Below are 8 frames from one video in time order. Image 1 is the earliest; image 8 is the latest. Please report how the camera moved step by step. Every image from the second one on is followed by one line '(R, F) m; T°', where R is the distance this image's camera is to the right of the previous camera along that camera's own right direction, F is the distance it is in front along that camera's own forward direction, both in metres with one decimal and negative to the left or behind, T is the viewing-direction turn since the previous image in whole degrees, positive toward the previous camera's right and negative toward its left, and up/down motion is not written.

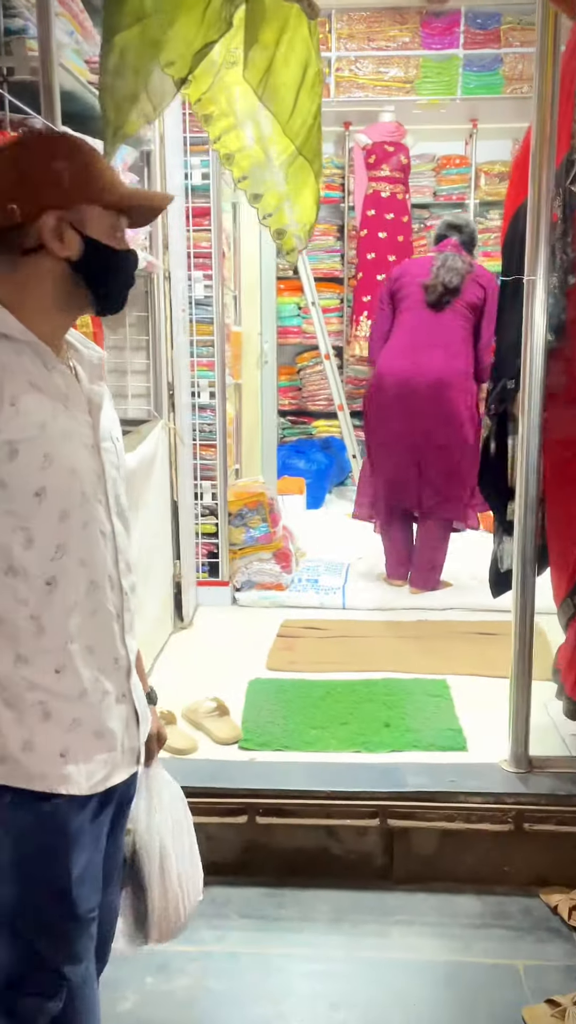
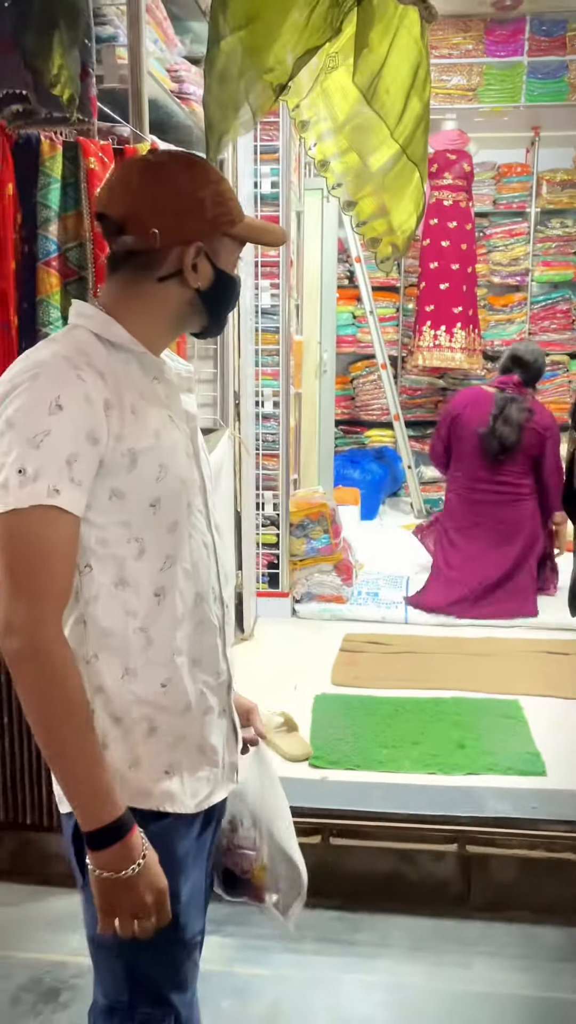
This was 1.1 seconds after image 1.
(-0.1, 0.0) m; -3°
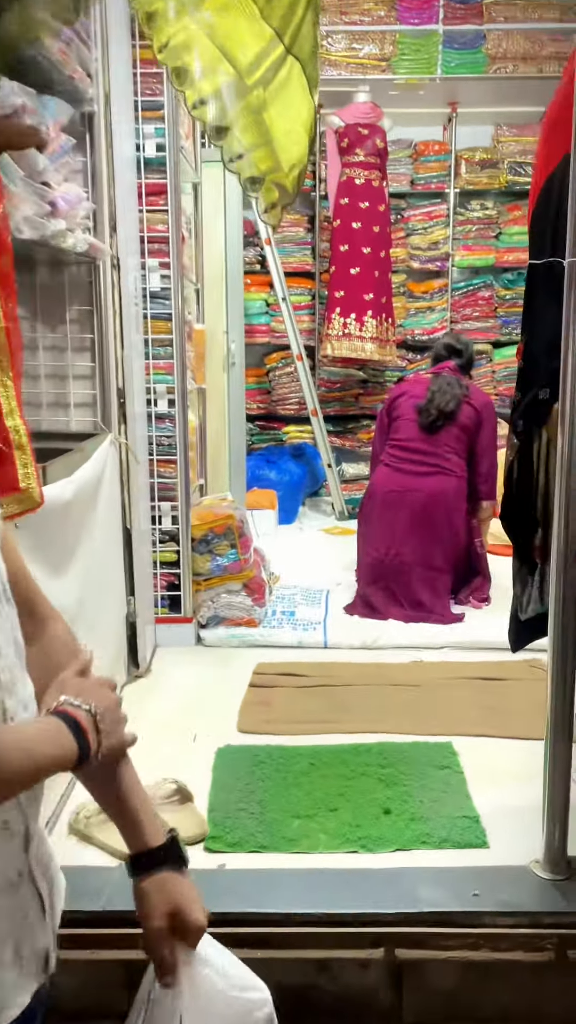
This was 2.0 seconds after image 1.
(+0.1, +0.4) m; +5°
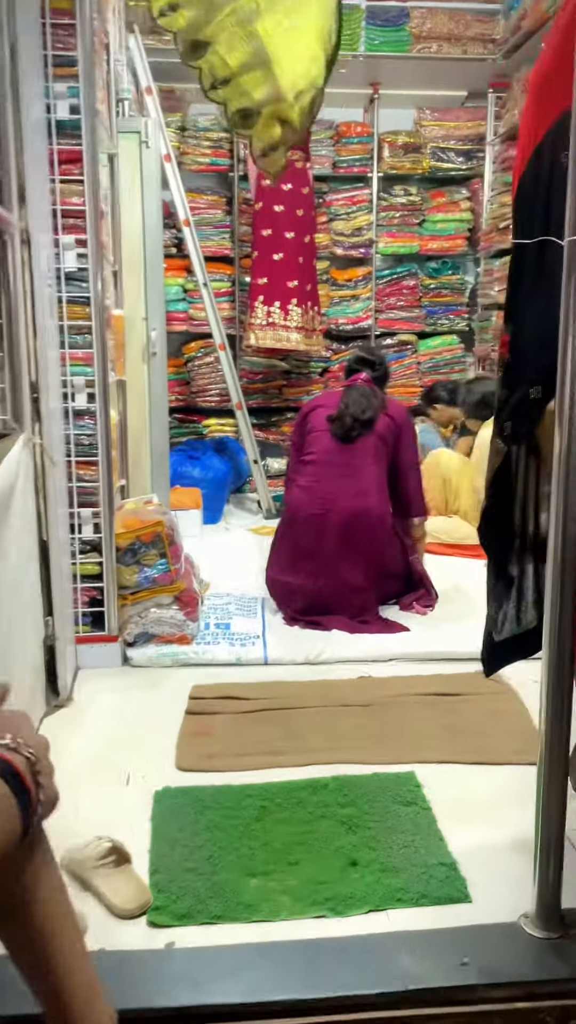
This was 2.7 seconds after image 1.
(-0.1, +0.3) m; +6°
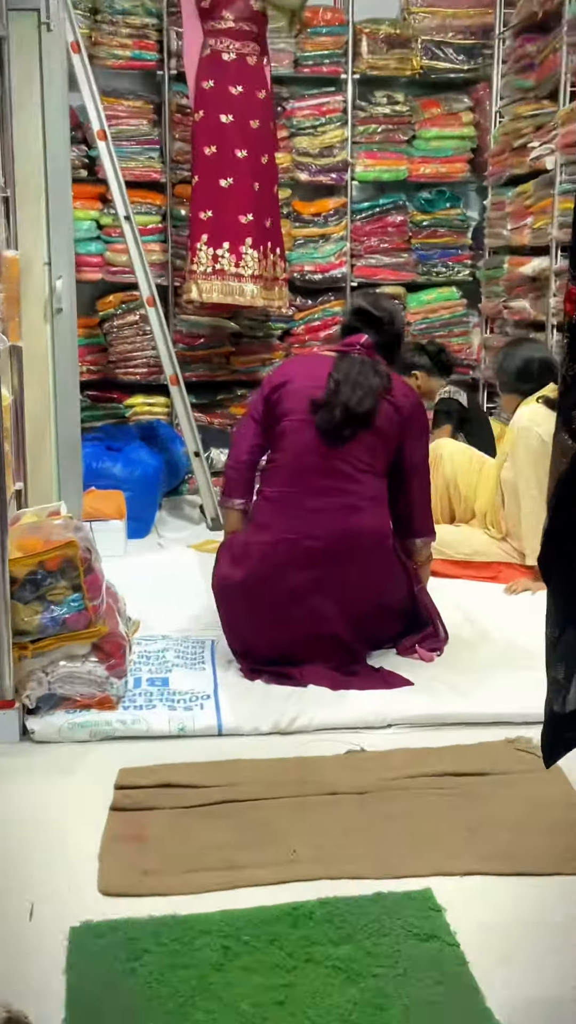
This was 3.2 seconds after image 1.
(0.0, +0.8) m; +4°
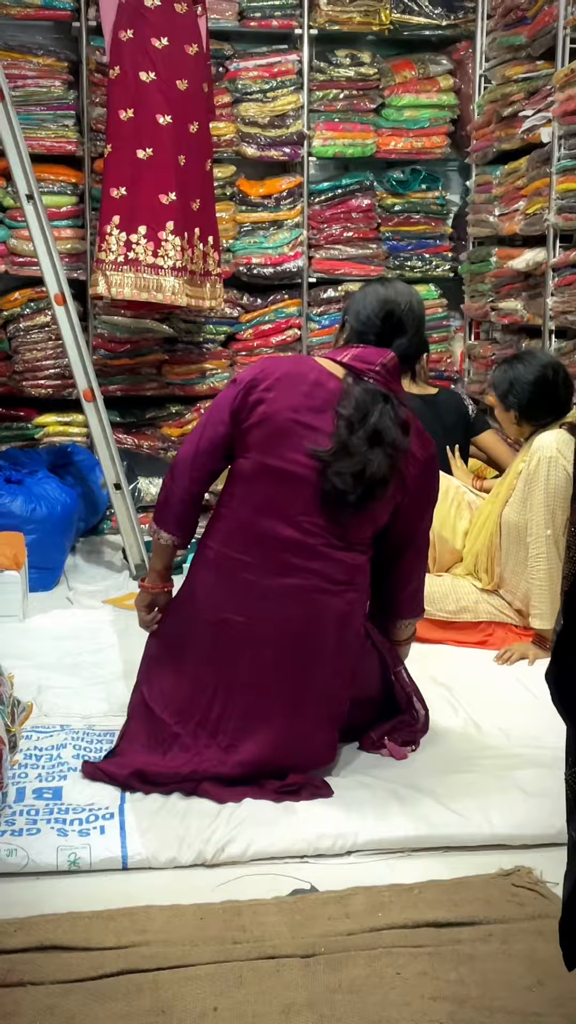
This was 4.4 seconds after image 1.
(+0.1, +0.5) m; +2°
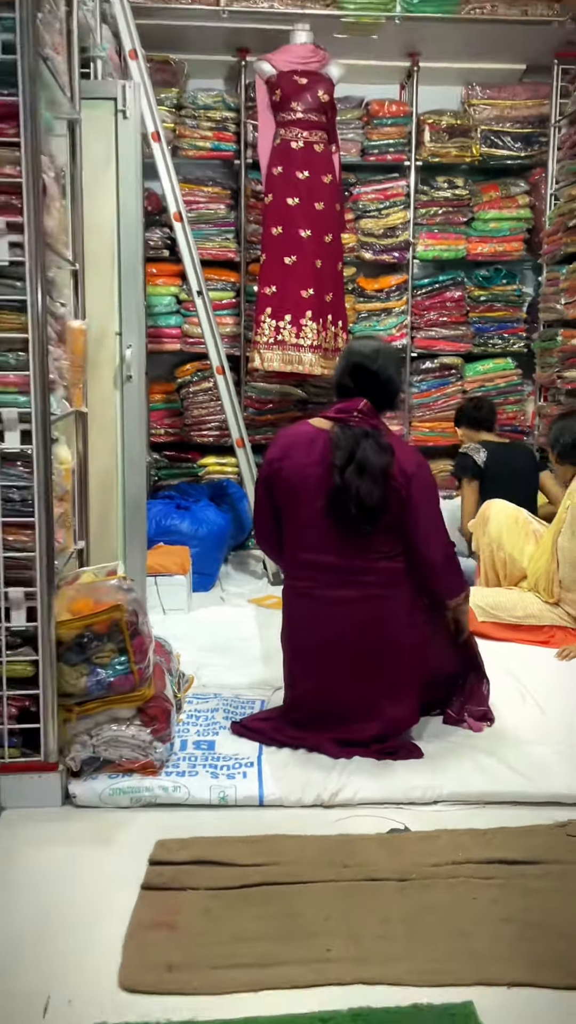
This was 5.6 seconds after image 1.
(0.0, -0.5) m; -7°
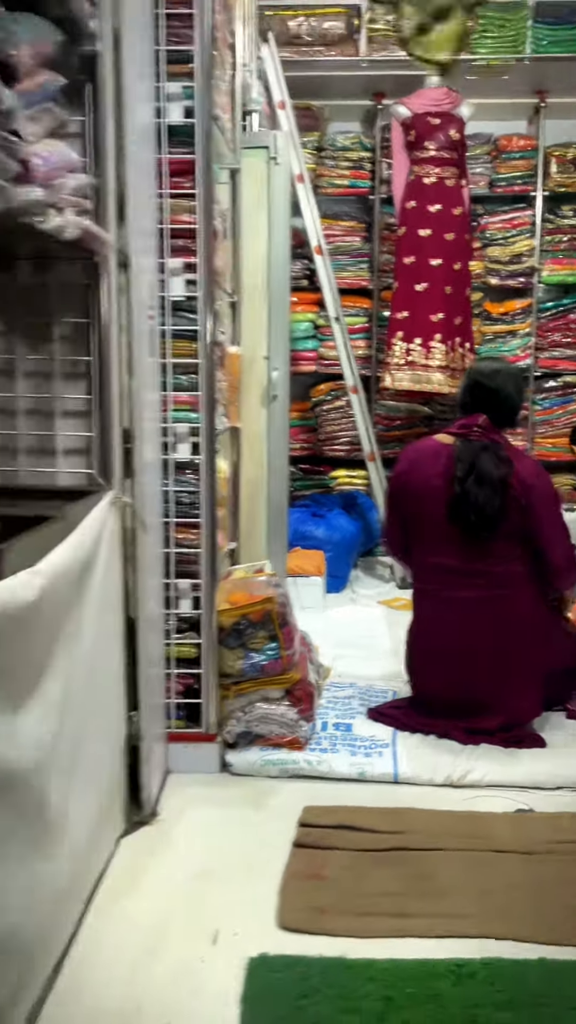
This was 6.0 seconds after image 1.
(-0.1, -0.2) m; -7°
